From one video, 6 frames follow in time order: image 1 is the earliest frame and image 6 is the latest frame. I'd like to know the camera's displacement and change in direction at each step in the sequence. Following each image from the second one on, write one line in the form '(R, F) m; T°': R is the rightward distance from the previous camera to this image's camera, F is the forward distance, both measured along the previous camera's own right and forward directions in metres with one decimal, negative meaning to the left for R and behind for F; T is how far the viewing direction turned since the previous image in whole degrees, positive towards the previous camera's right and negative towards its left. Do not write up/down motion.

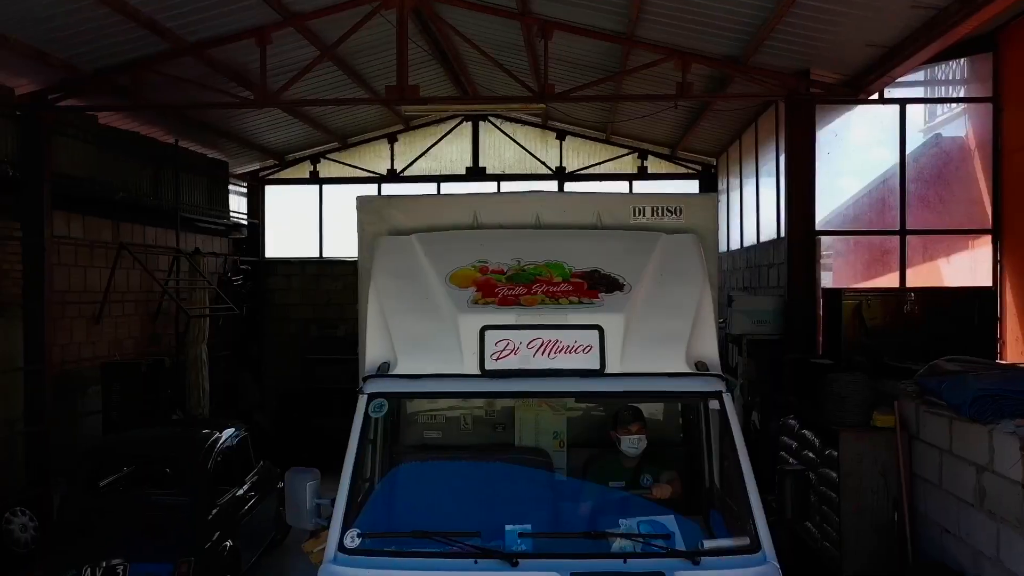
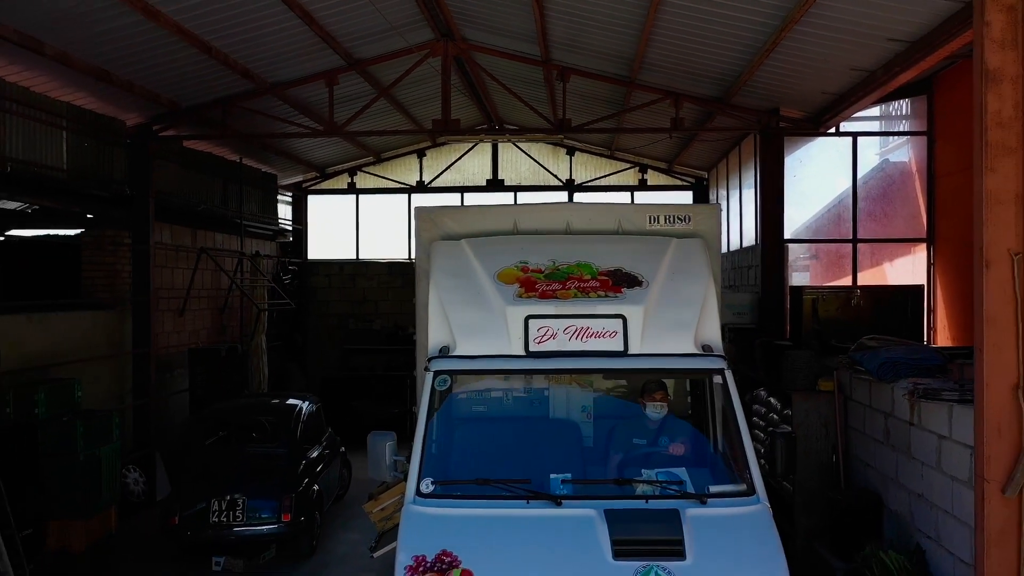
(-0.3, -1.5) m; 0°
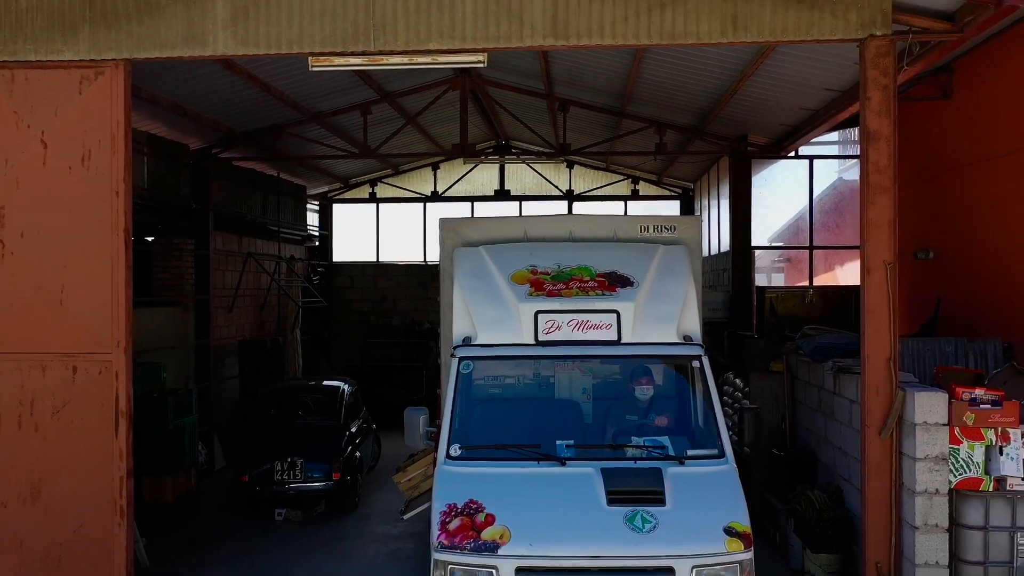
(-0.1, -1.5) m; 0°
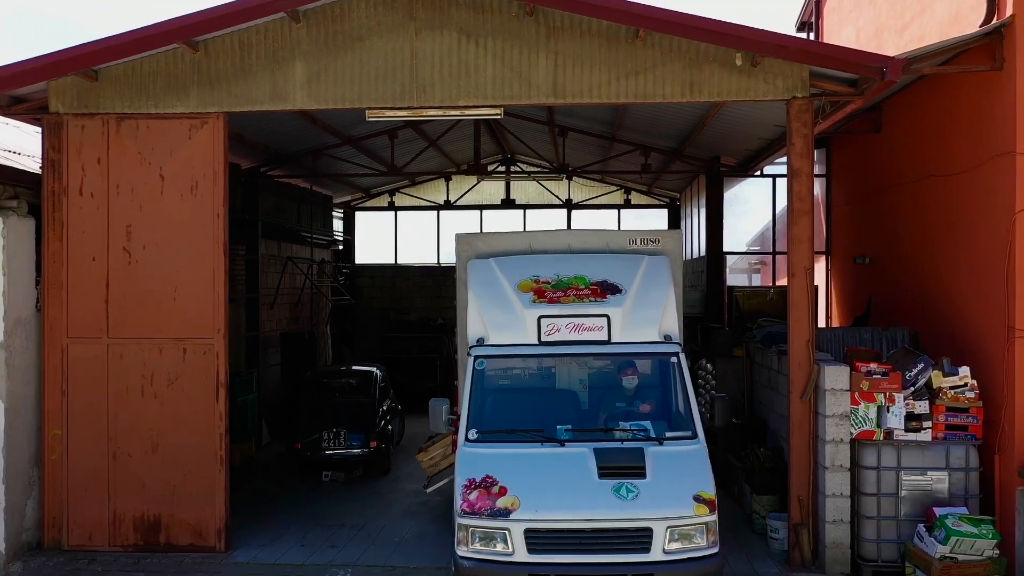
(-0.1, -1.7) m; 0°
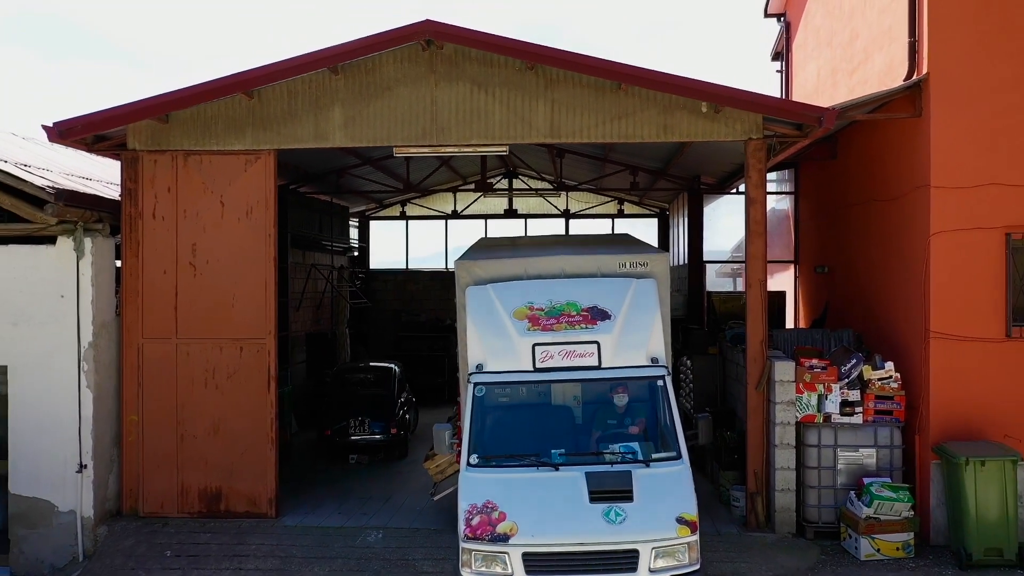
(0.0, -1.4) m; 0°
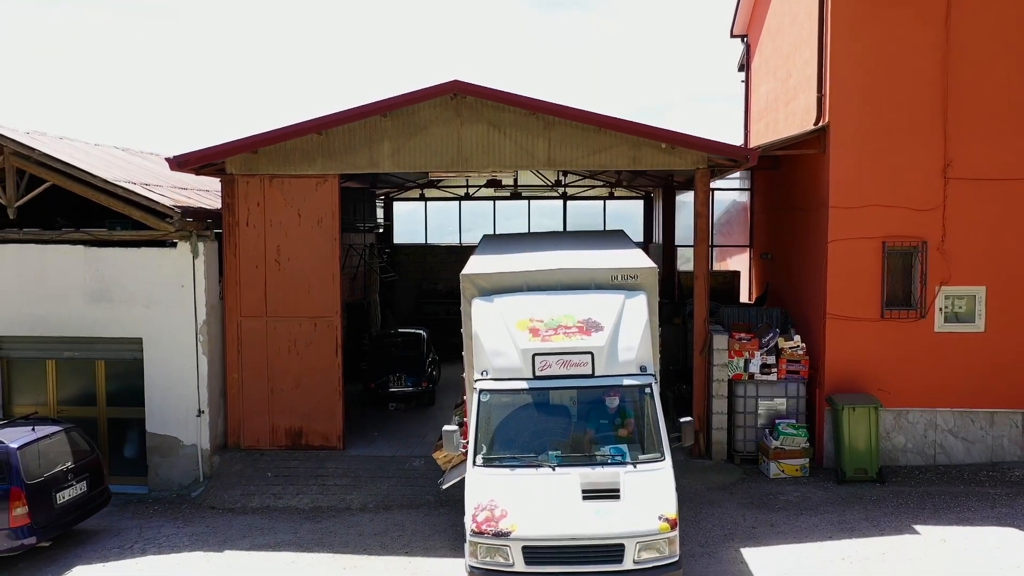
(-0.1, -2.8) m; 0°
